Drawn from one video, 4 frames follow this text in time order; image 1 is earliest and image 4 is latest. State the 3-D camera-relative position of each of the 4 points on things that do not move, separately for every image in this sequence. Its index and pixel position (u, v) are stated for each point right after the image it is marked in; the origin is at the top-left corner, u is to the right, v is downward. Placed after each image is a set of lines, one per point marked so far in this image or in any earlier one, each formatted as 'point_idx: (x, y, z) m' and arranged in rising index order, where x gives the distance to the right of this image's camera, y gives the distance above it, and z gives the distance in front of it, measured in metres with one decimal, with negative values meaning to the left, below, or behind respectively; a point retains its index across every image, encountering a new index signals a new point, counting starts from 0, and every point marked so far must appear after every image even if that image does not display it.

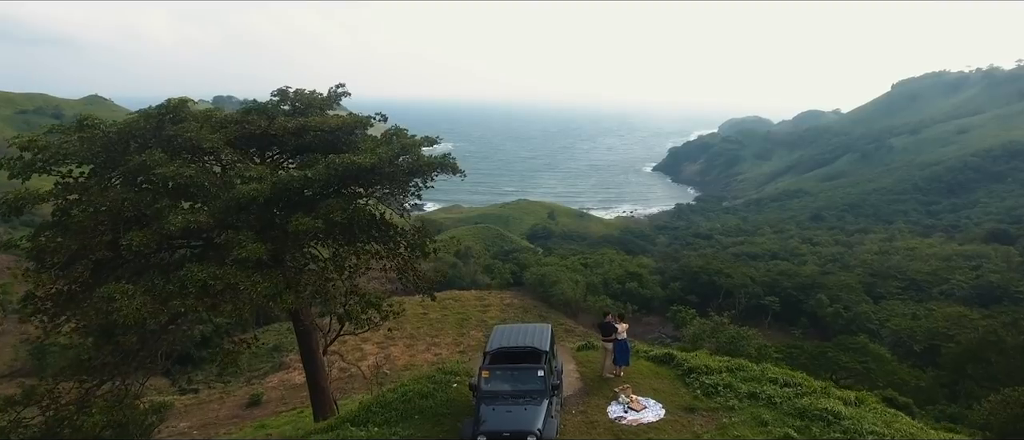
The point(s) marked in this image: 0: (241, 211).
0: (-4.4, +0.1, +9.1) m
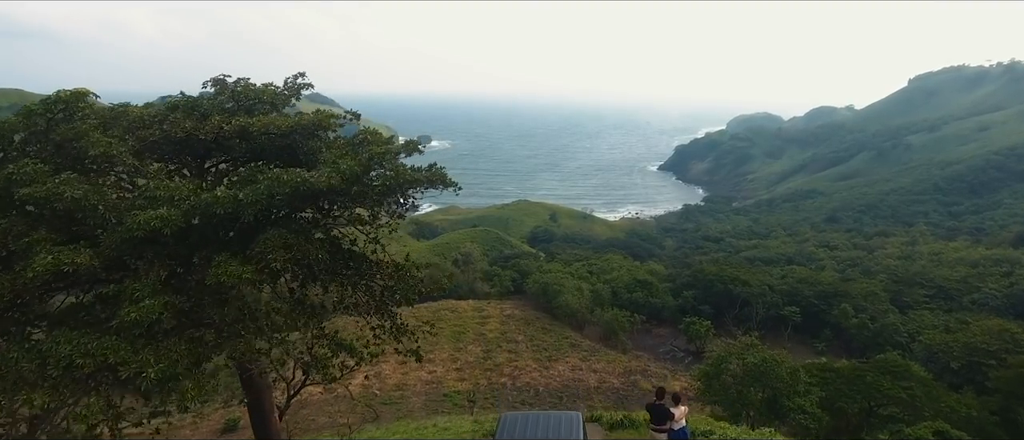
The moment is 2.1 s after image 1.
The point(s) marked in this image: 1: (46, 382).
0: (-4.4, -0.3, +6.6) m
1: (-4.6, -1.6, +5.6) m
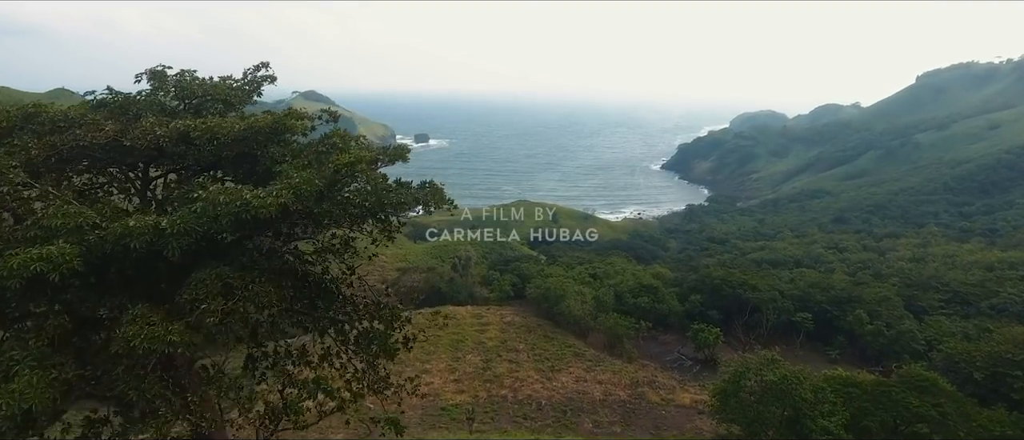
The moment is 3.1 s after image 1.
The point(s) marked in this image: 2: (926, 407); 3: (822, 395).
0: (-4.3, -0.5, +5.2) m
1: (-4.6, -1.8, +4.2) m
2: (+14.1, -6.4, +19.0) m
3: (+10.1, -5.8, +18.2) m
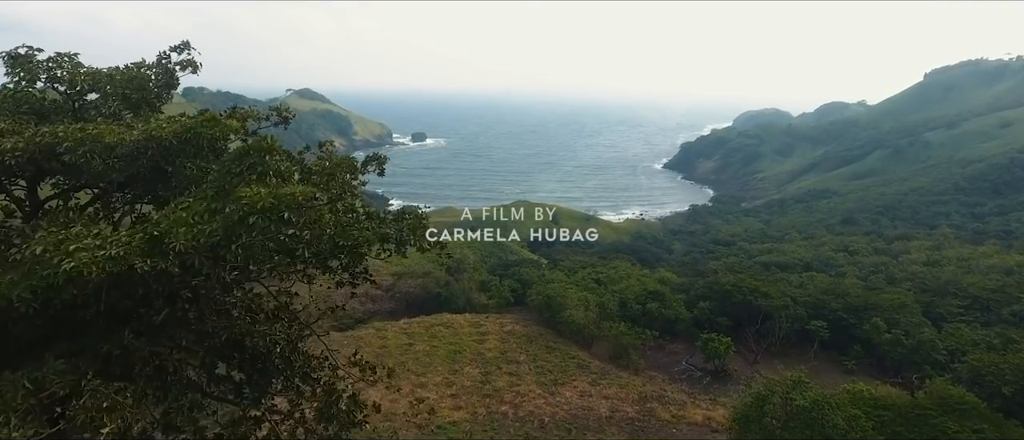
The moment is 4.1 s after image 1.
0: (-4.2, -0.9, +3.6) m
1: (-4.5, -2.1, +2.5) m
2: (+14.1, -6.6, +17.4) m
3: (+10.2, -6.0, +16.6) m
